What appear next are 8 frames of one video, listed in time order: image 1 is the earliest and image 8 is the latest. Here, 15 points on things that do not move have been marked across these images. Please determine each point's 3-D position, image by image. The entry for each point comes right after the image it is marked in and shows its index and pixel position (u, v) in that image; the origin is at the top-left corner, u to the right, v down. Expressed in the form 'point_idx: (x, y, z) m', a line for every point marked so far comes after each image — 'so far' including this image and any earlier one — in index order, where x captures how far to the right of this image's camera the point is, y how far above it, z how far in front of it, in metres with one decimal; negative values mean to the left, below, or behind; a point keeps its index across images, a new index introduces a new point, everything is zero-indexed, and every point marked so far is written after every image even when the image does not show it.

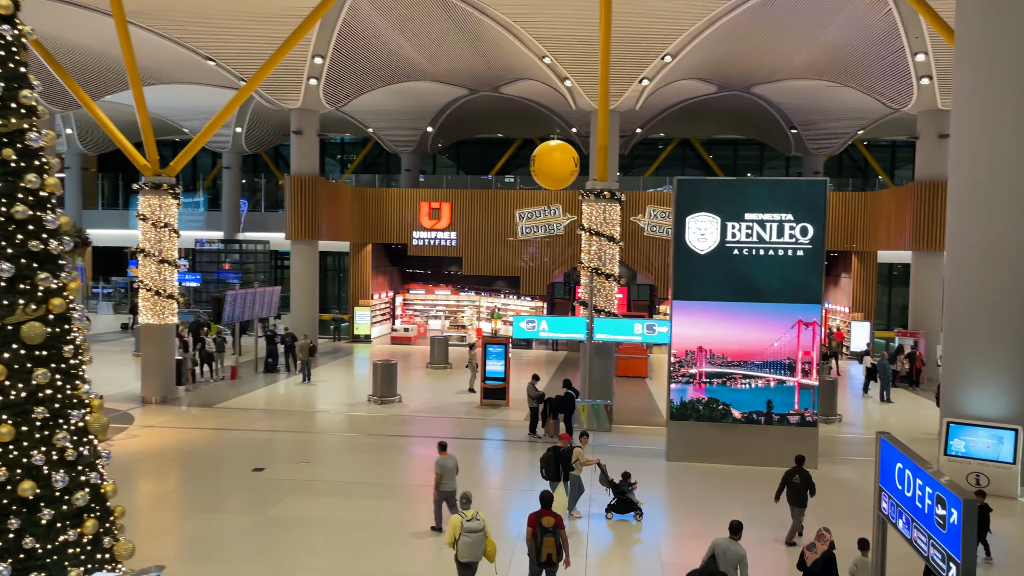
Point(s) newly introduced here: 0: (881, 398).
0: (+8.7, -2.6, +19.1) m
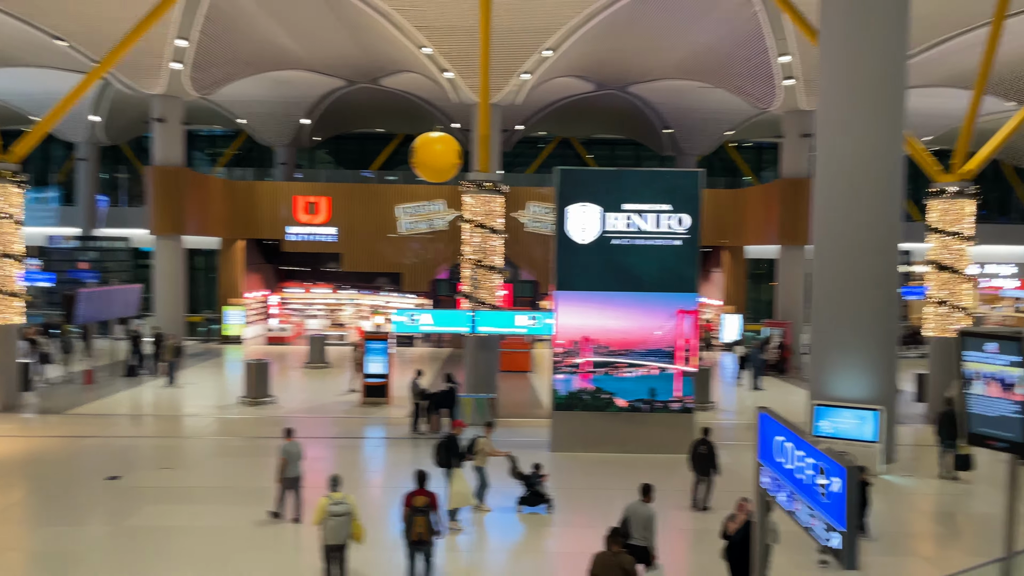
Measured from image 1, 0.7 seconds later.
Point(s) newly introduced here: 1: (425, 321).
0: (+5.9, -2.4, +19.8) m
1: (-1.7, -0.6, +15.5) m
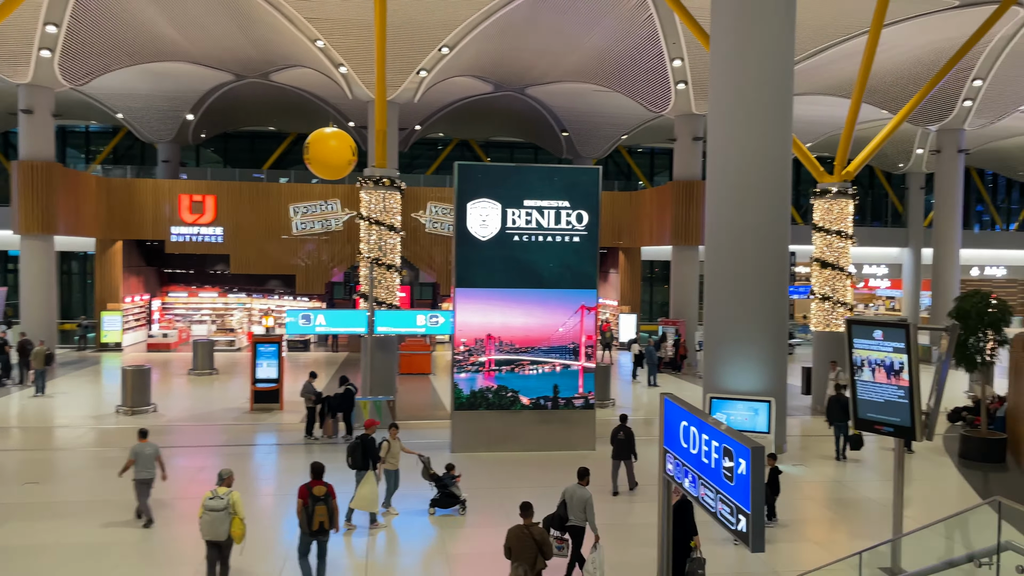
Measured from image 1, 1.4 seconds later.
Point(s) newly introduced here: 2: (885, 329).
0: (+3.4, -2.3, +20.1) m
1: (-3.6, -0.6, +15.0) m
2: (+3.5, -0.4, +7.7) m
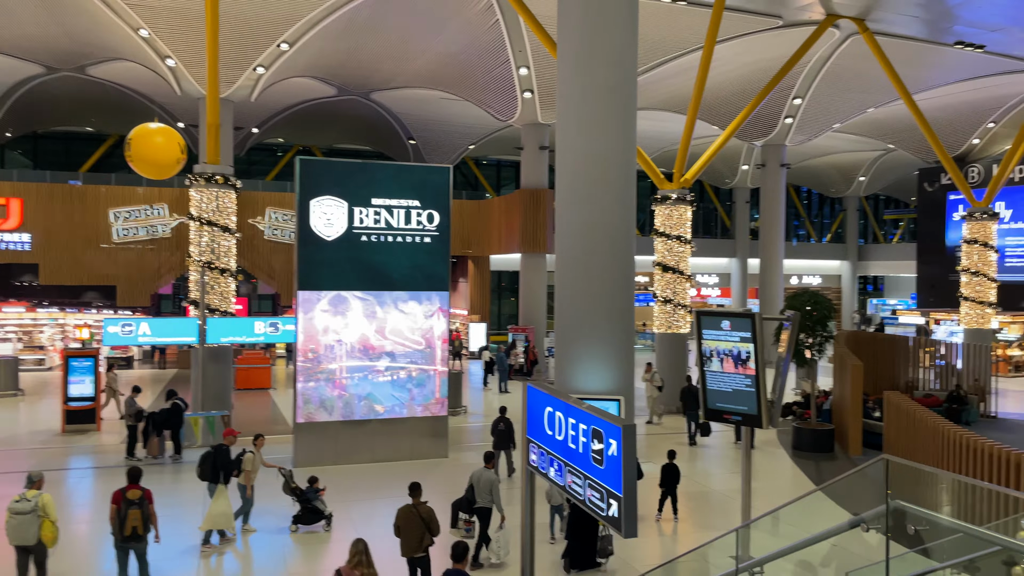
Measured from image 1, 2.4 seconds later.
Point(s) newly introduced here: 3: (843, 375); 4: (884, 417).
0: (-0.3, -2.5, +20.0) m
1: (-6.2, -0.7, +13.6) m
2: (+2.1, -0.3, +7.8) m
3: (+5.6, -1.5, +13.7) m
4: (+5.6, -1.9, +11.9) m
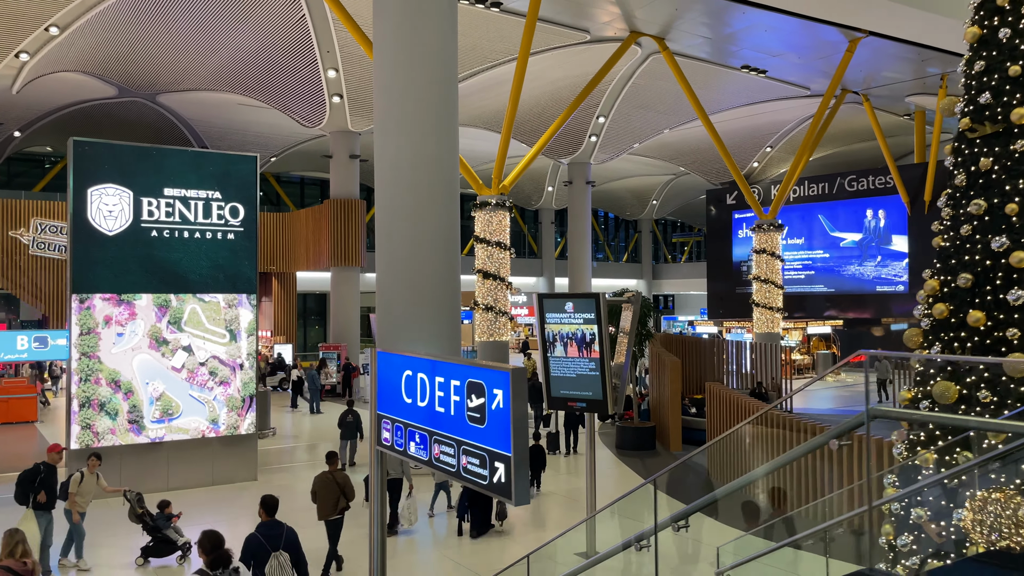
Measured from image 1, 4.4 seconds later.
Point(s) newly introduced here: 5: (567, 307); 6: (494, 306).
0: (-4.6, -2.8, +18.6) m
1: (-8.9, -0.9, +11.1) m
2: (+0.6, -0.1, +7.4) m
3: (+2.6, -1.5, +14.0) m
4: (+3.0, -1.8, +12.2) m
5: (+0.5, -0.2, +7.5) m
6: (-0.4, -0.4, +16.4) m
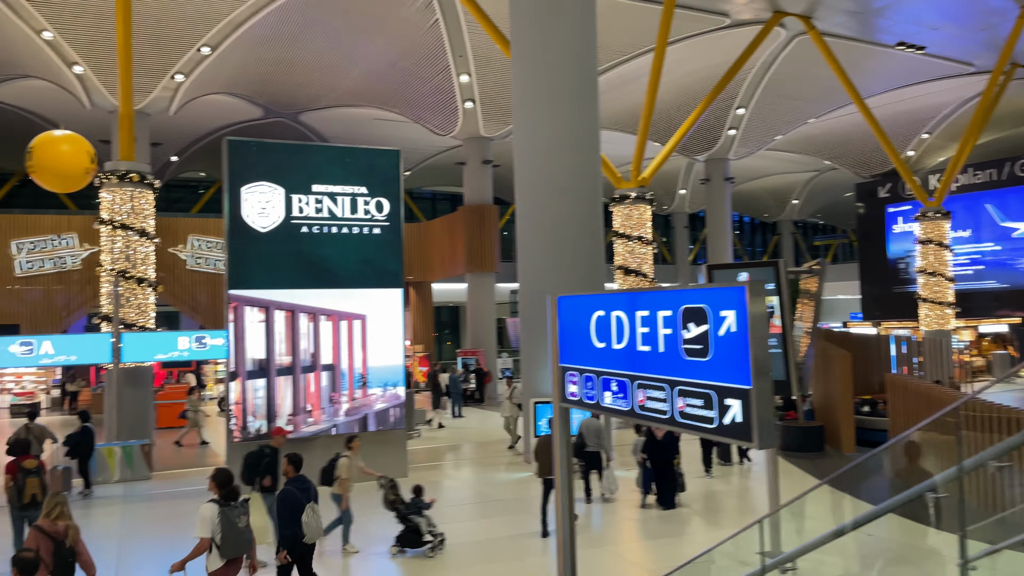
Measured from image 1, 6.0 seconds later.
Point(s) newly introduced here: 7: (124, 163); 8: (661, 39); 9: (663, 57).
0: (-1.4, -2.9, +18.5) m
1: (-6.8, -1.0, +11.8) m
2: (+2.0, +0.1, +6.7) m
3: (+5.0, -1.3, +12.8) m
4: (+5.1, -1.6, +11.0) m
5: (+1.9, +0.1, +6.8) m
6: (+2.4, -0.3, +15.7) m
7: (-6.2, +1.9, +12.9) m
8: (+2.9, +4.8, +15.5) m
9: (+3.0, +4.7, +15.8) m
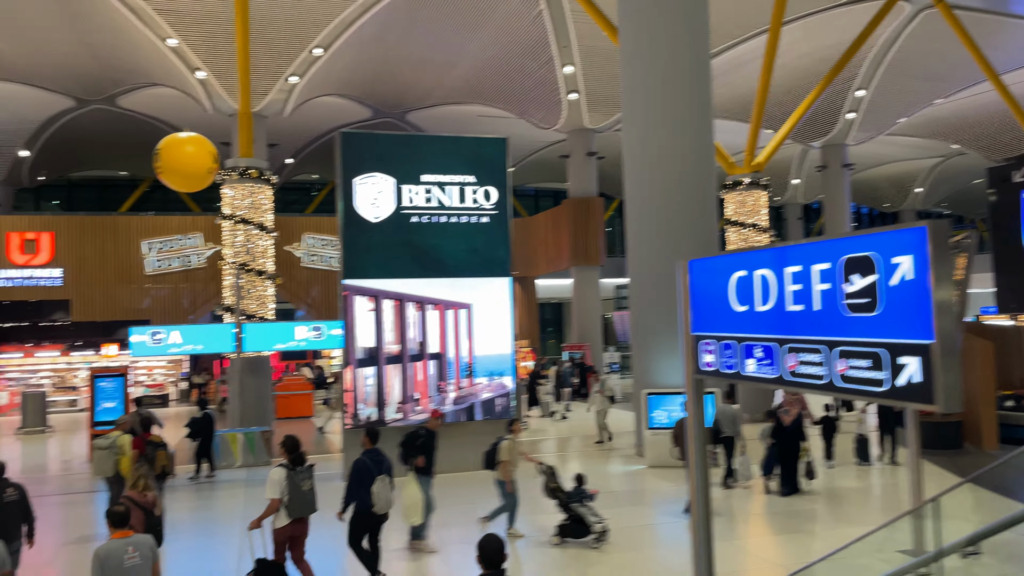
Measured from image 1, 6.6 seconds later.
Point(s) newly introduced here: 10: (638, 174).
0: (+1.1, -2.8, +18.4) m
1: (-5.2, -0.9, +12.4) m
2: (+2.9, +0.3, +6.2) m
3: (+6.6, -1.1, +11.9) m
4: (+6.6, -1.4, +10.1) m
5: (+2.8, +0.3, +6.3) m
6: (+4.5, -0.1, +15.1) m
7: (-4.4, +2.0, +13.4) m
8: (+4.8, +5.0, +14.8) m
9: (+5.0, +4.9, +15.2) m
10: (+1.8, +1.6, +11.4) m
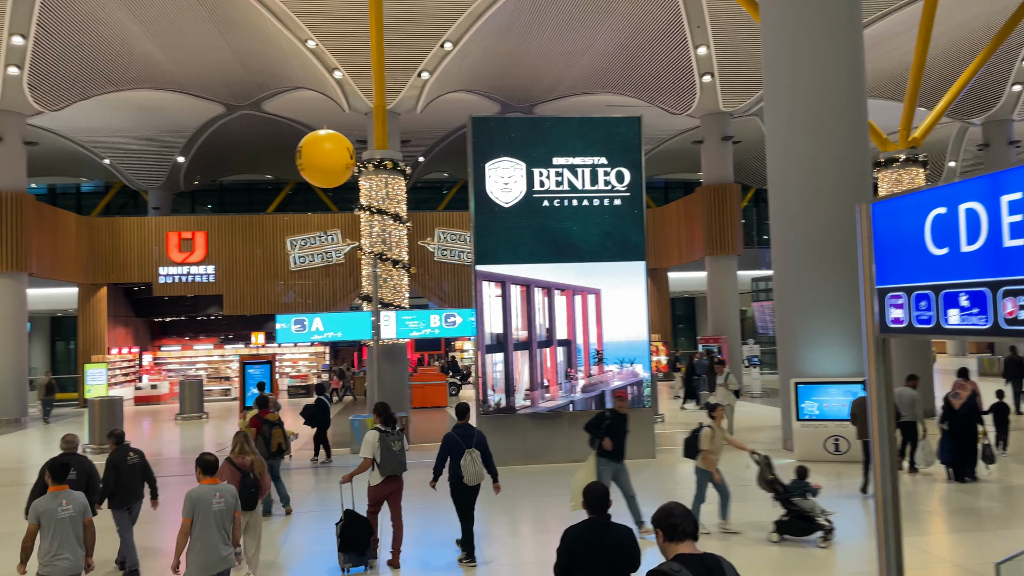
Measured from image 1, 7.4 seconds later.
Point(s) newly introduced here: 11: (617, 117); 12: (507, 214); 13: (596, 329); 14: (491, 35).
0: (+4.0, -2.5, +17.7) m
1: (-3.1, -0.7, +12.8) m
2: (+3.9, +0.5, +5.5) m
3: (+8.5, -0.8, +10.5) m
4: (+8.1, -1.1, +8.8) m
5: (+3.9, +0.5, +5.6) m
6: (+6.8, +0.1, +14.0) m
7: (-2.2, +2.1, +13.6) m
8: (+7.1, +5.3, +13.7) m
9: (+7.3, +5.1, +14.0) m
10: (+3.6, +1.8, +10.8) m
11: (+1.4, +2.2, +10.7) m
12: (-0.1, +0.9, +10.6) m
13: (+1.1, -0.6, +10.5) m
14: (-0.5, +5.6, +18.1) m
